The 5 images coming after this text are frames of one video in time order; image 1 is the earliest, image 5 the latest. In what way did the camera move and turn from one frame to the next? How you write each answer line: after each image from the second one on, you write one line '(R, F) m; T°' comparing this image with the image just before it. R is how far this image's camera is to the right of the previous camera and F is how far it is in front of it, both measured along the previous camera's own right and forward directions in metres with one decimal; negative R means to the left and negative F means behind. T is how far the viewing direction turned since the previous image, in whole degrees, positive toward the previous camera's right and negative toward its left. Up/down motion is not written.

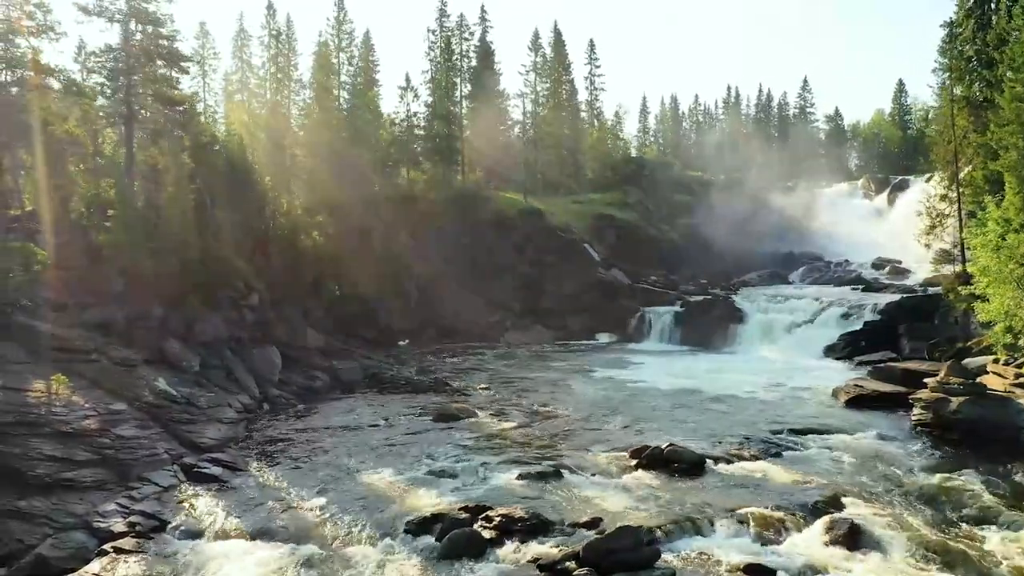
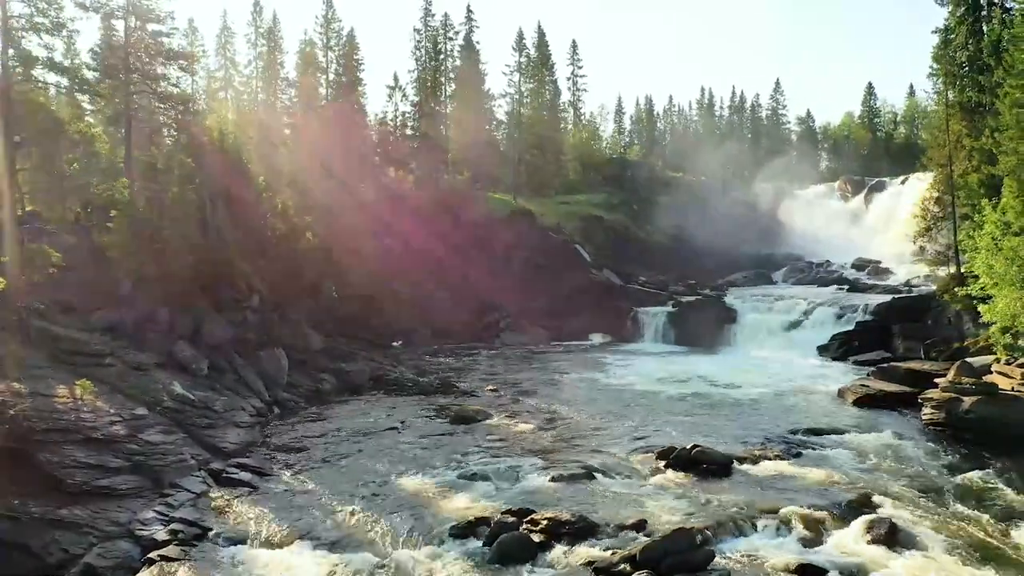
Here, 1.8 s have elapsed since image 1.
(-1.2, 0.0) m; +2°
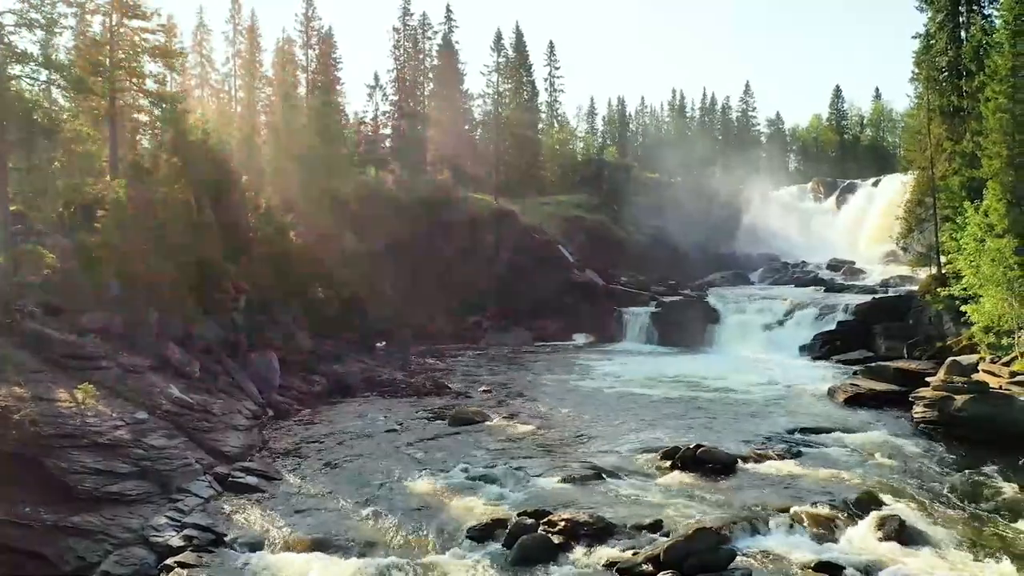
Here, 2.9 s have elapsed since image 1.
(-0.8, 0.0) m; +2°
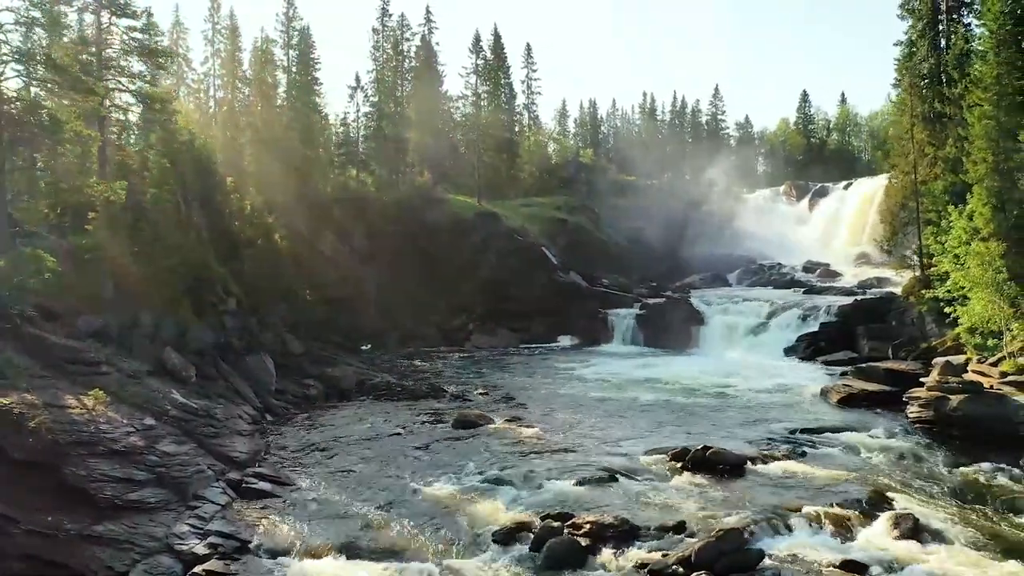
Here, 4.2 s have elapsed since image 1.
(-0.9, 0.0) m; +2°
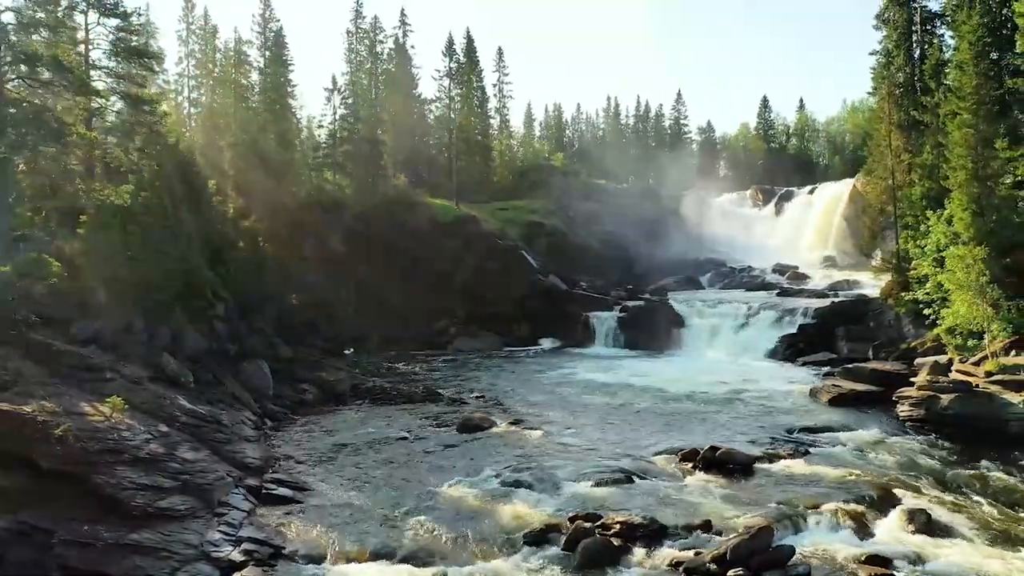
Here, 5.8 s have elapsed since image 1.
(-1.2, -0.2) m; +2°
